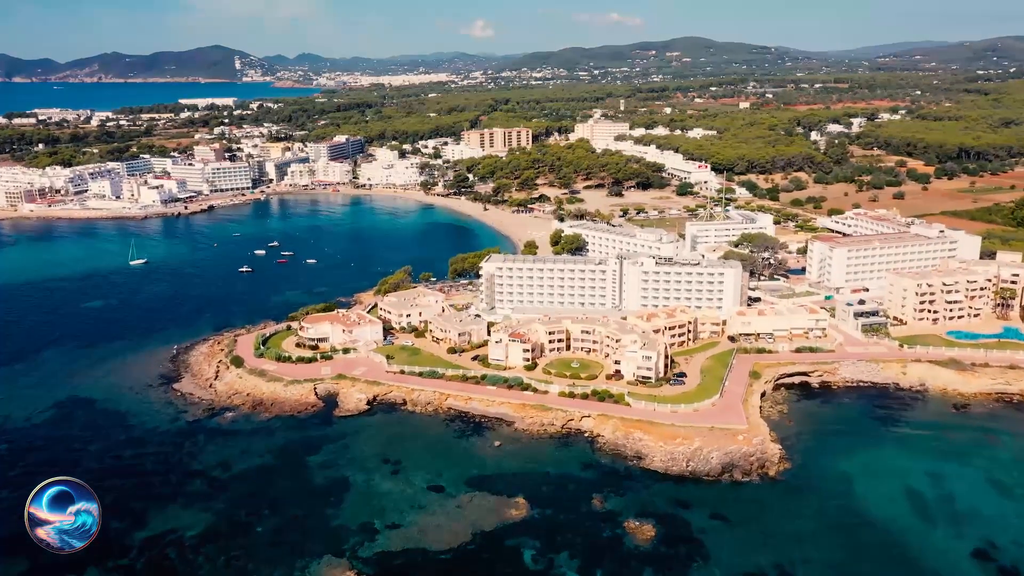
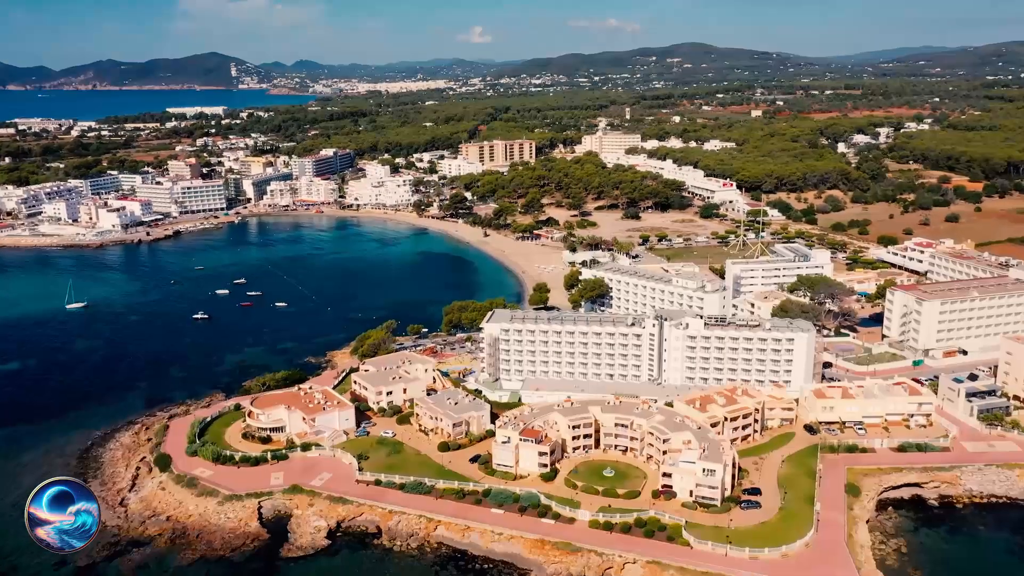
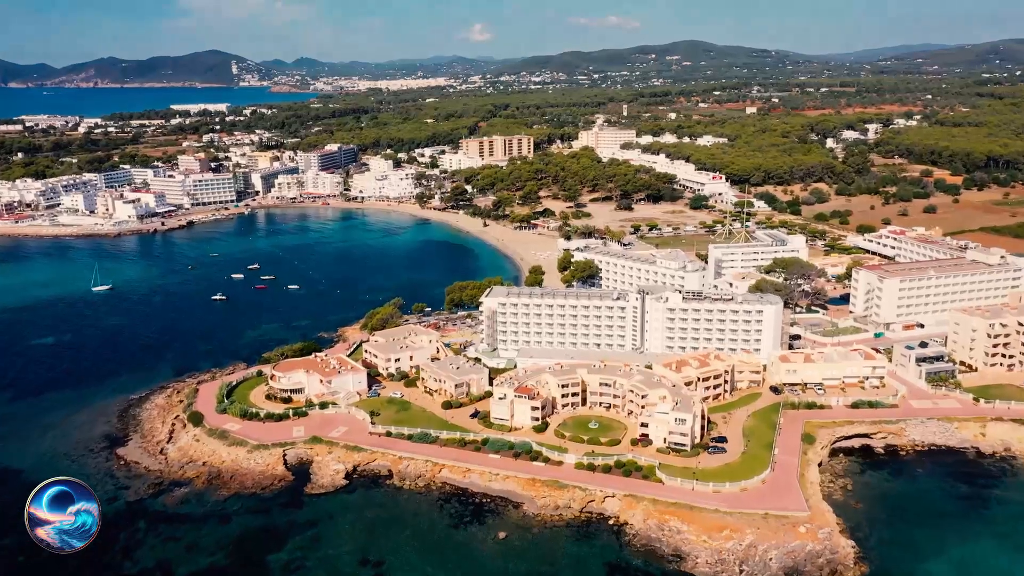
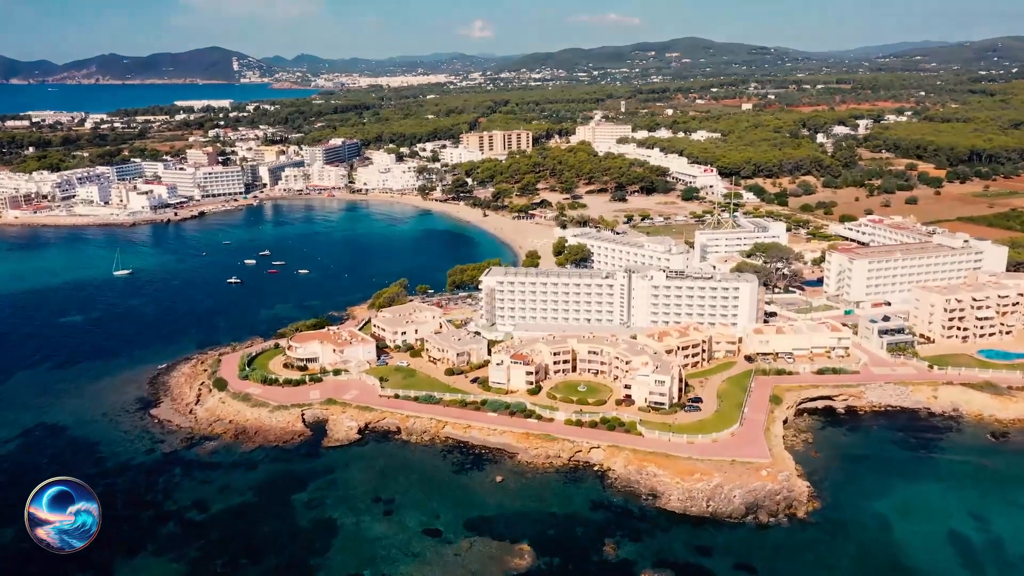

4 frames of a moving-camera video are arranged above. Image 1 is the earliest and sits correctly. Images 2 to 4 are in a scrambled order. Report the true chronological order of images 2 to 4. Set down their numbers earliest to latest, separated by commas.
4, 3, 2
